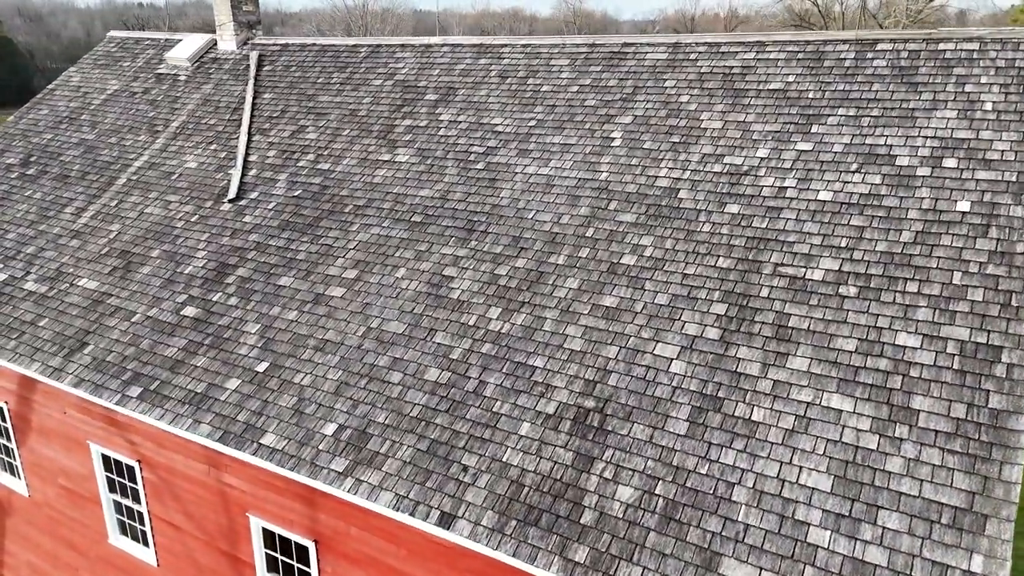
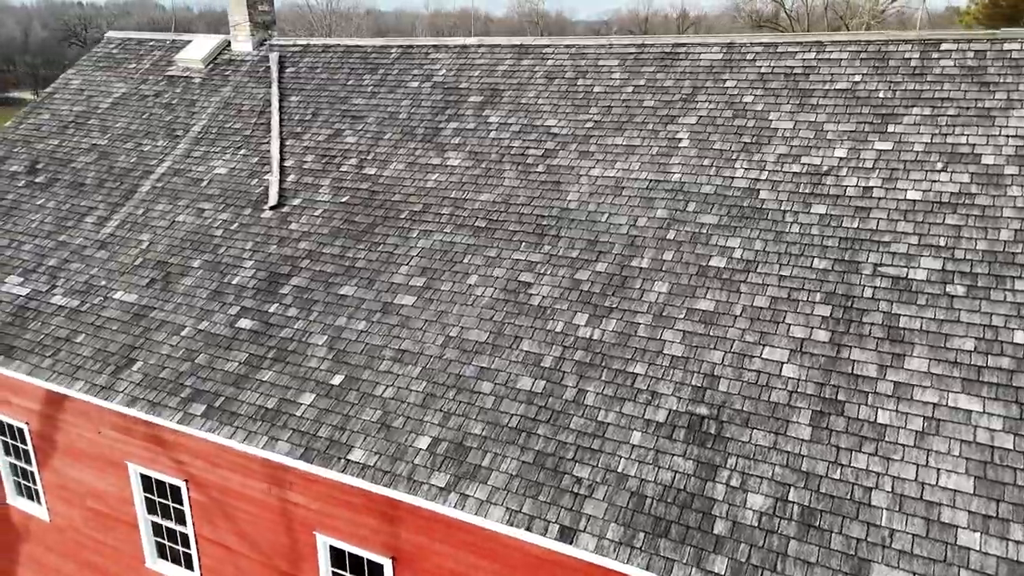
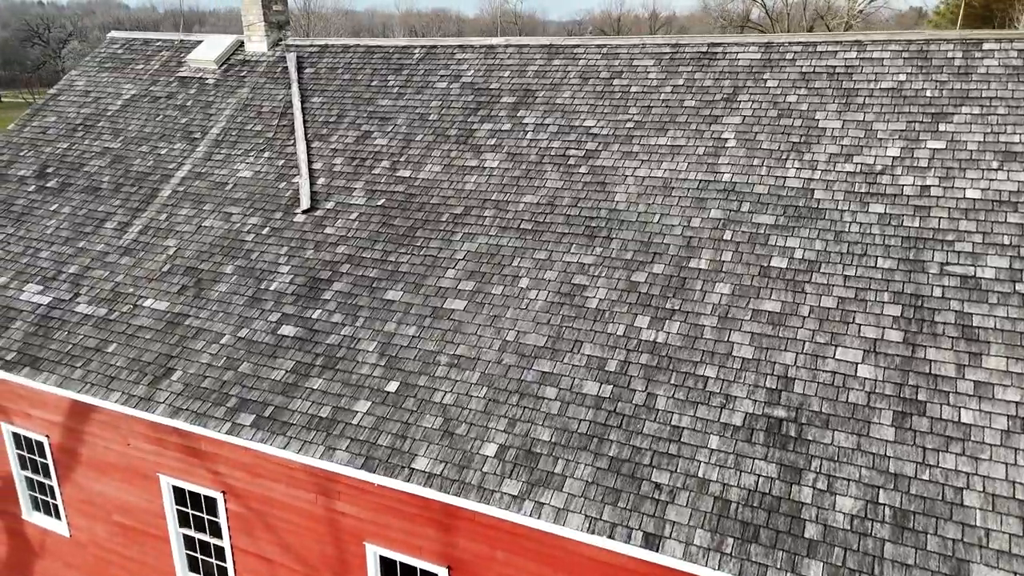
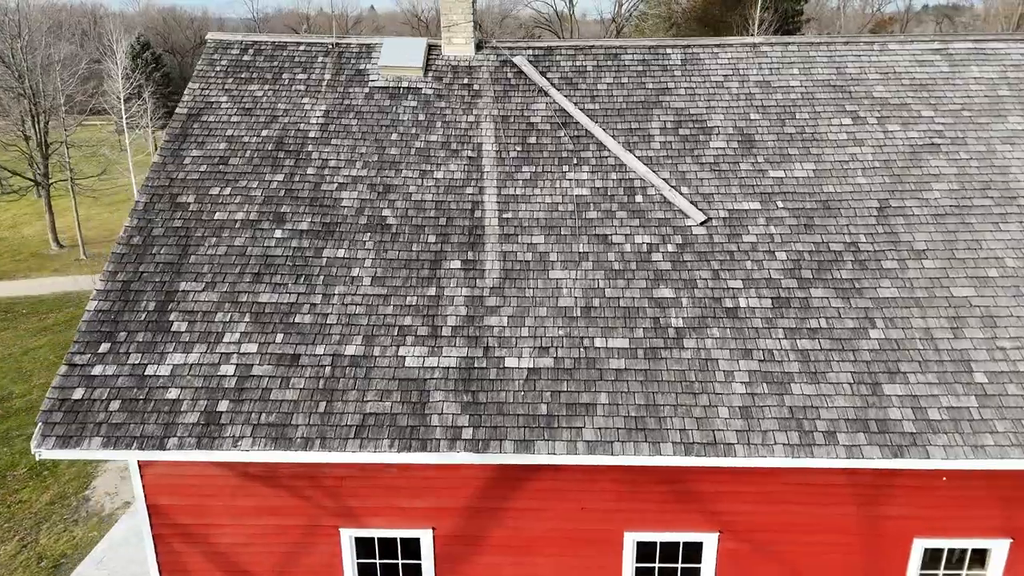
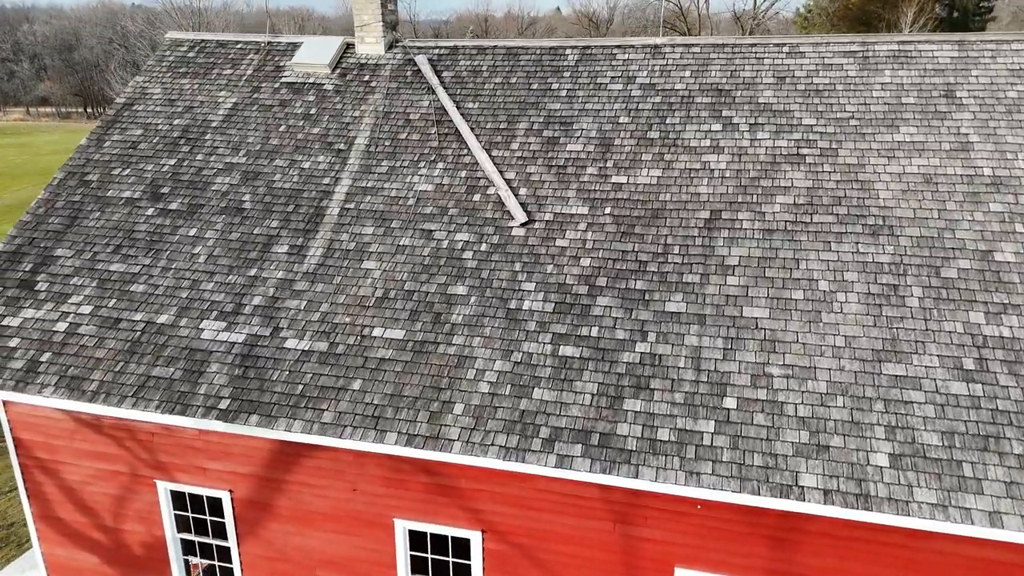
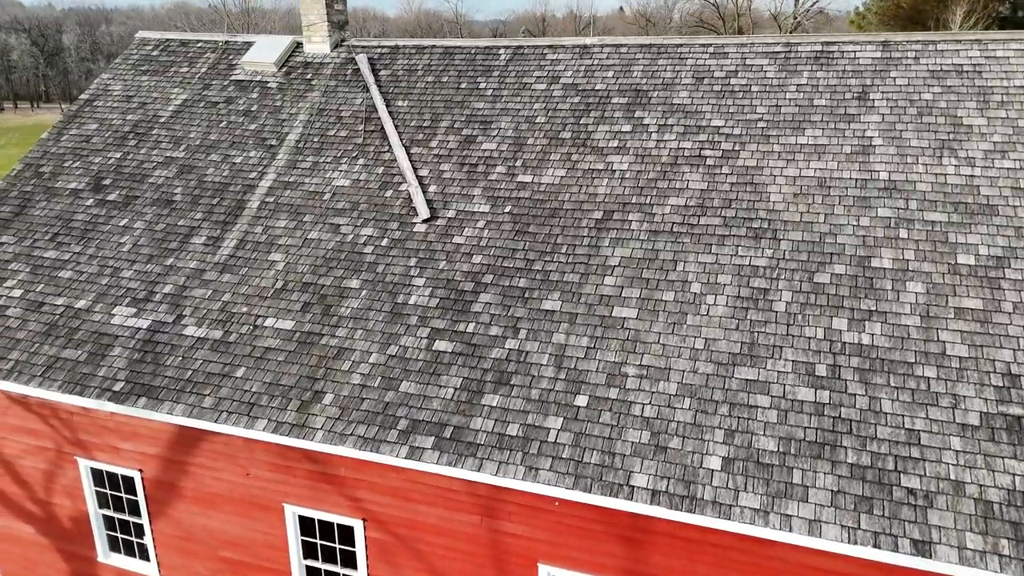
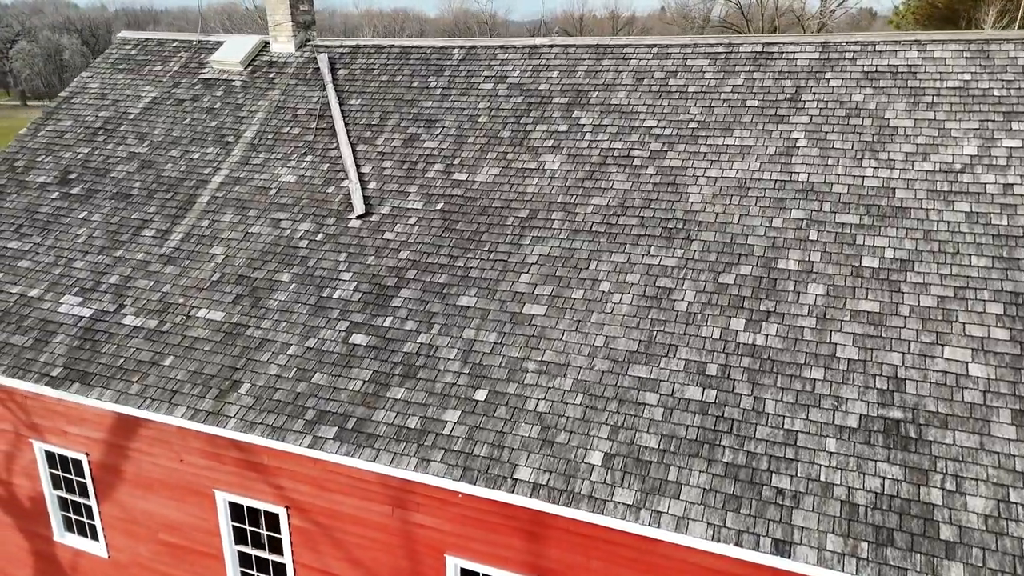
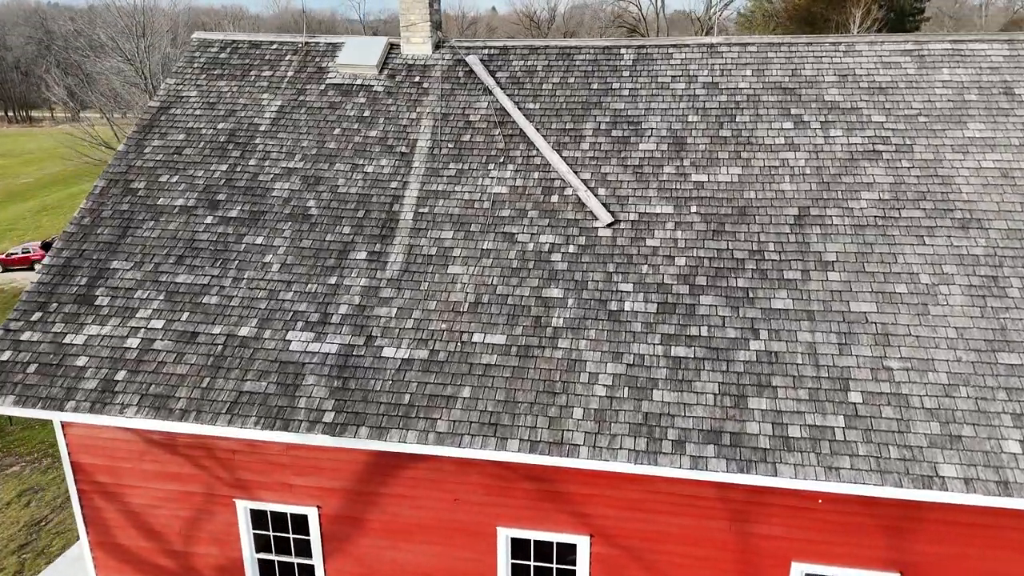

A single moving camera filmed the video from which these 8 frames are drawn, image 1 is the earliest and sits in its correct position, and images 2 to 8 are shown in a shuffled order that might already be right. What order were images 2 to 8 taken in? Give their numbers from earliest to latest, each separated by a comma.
2, 3, 7, 6, 5, 8, 4
